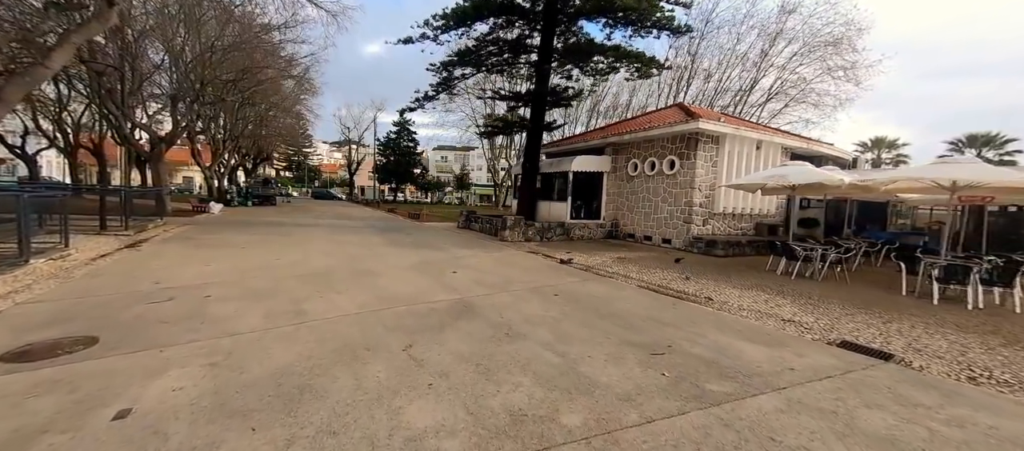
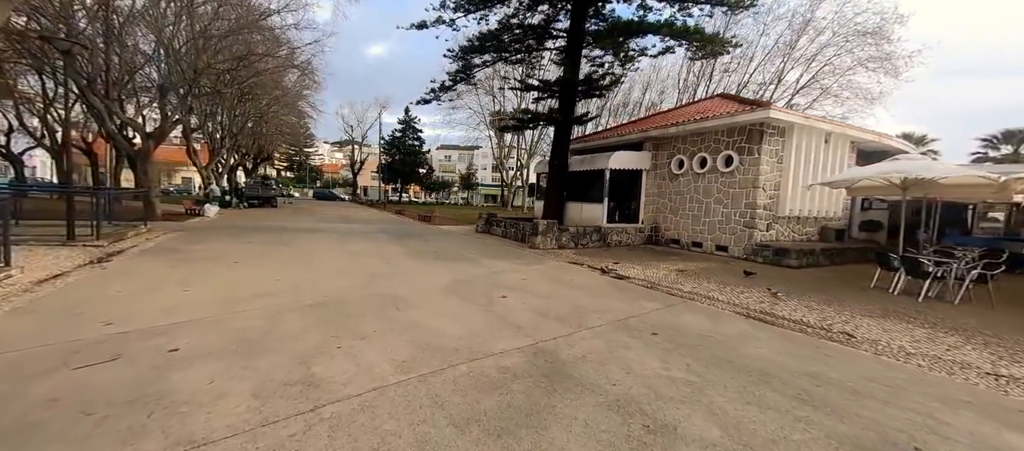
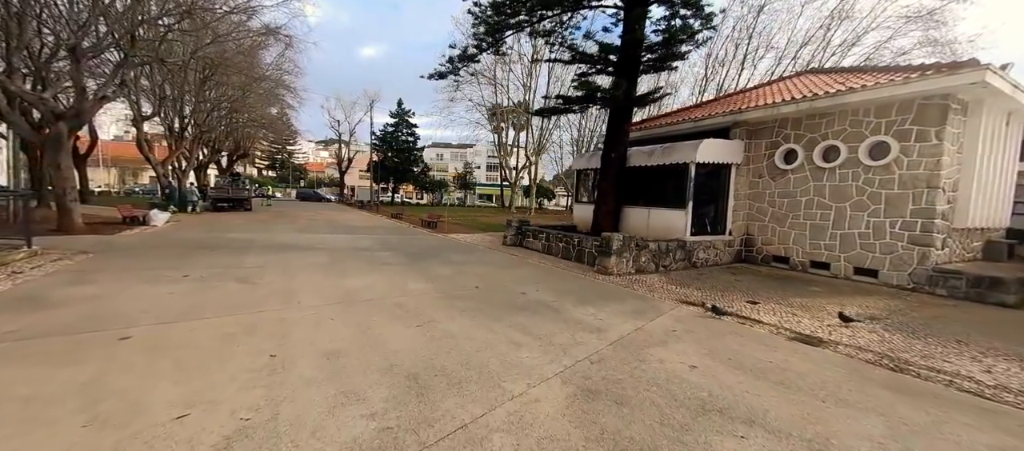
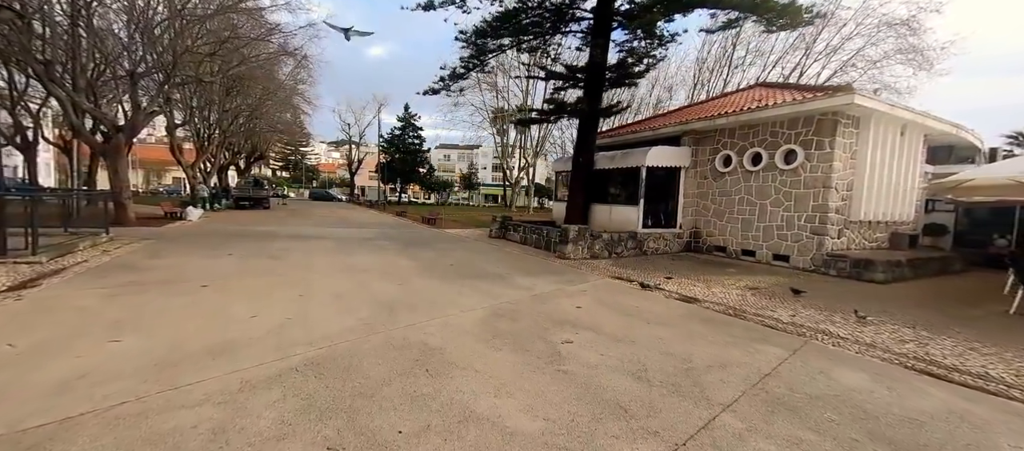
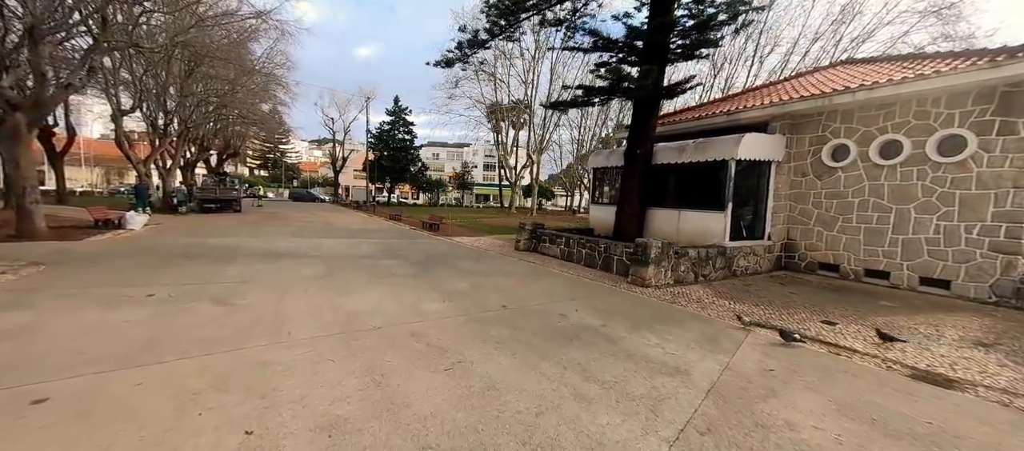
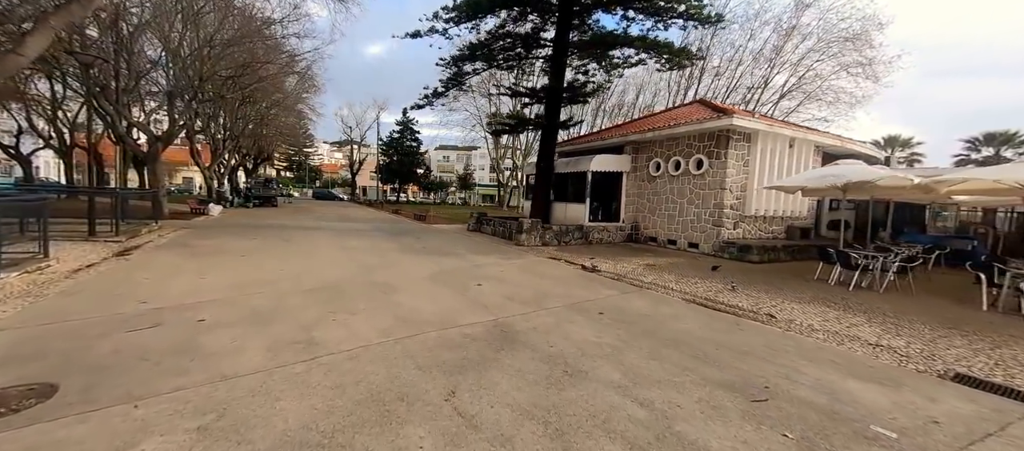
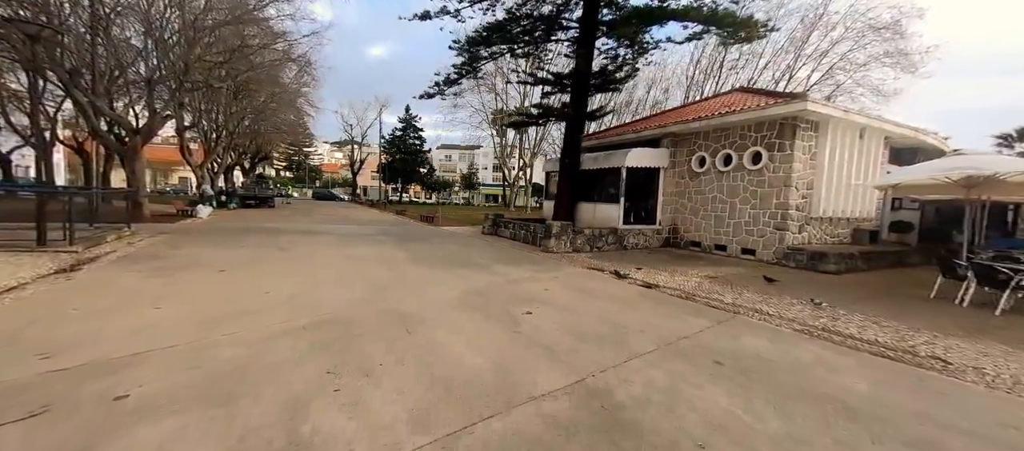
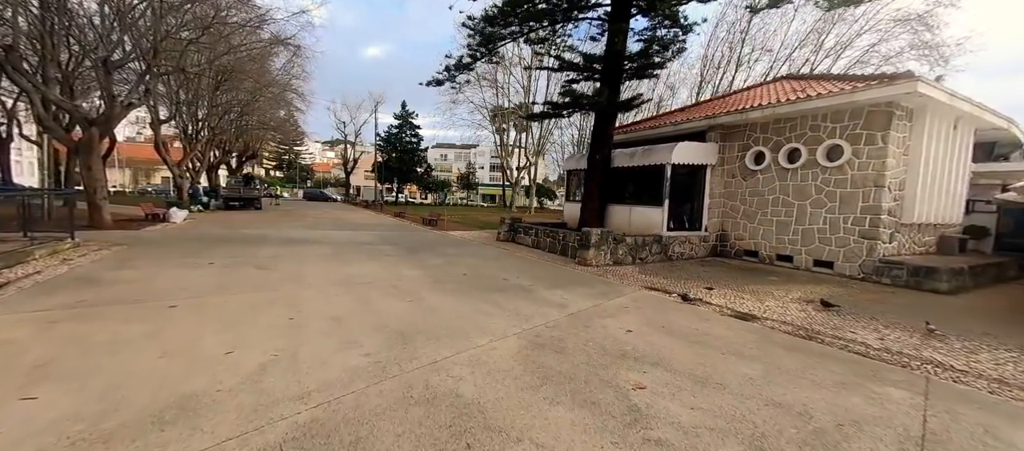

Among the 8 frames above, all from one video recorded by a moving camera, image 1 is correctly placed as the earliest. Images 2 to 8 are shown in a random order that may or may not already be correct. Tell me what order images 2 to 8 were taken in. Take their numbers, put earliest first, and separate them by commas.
6, 2, 7, 4, 8, 3, 5
